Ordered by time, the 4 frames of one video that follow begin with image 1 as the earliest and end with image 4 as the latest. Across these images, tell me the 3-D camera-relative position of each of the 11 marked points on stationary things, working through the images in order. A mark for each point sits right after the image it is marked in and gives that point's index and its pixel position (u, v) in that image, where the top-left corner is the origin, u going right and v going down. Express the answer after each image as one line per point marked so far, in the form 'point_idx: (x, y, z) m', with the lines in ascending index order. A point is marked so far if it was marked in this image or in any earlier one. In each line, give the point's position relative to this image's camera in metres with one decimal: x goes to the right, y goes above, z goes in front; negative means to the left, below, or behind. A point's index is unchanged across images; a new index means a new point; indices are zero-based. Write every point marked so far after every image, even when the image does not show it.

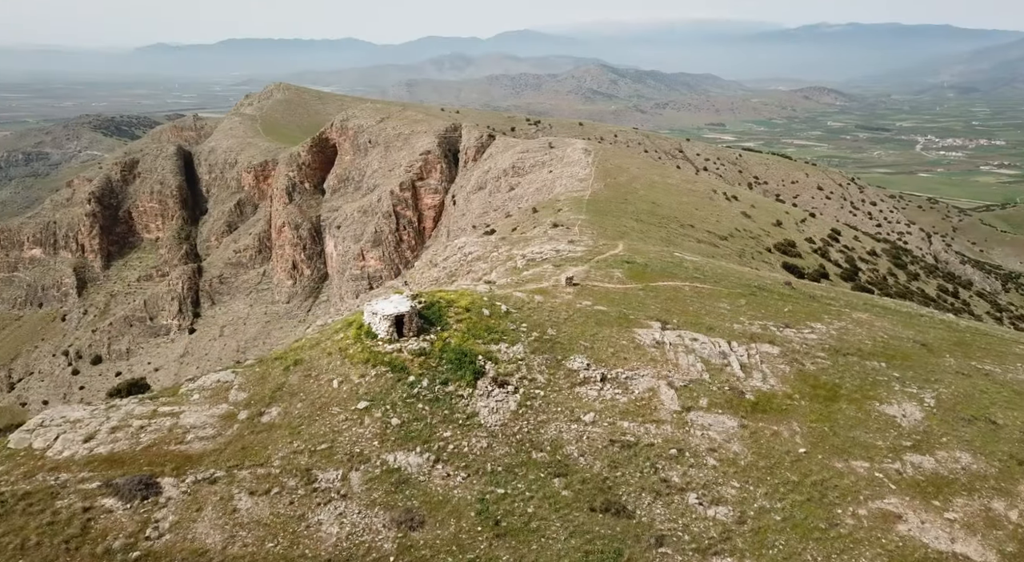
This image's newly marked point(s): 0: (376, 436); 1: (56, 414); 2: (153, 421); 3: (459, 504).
0: (-4.5, -5.2, +19.8) m
1: (-15.5, -4.5, +20.0) m
2: (-12.0, -4.7, +19.7) m
3: (-1.5, -6.7, +17.7) m
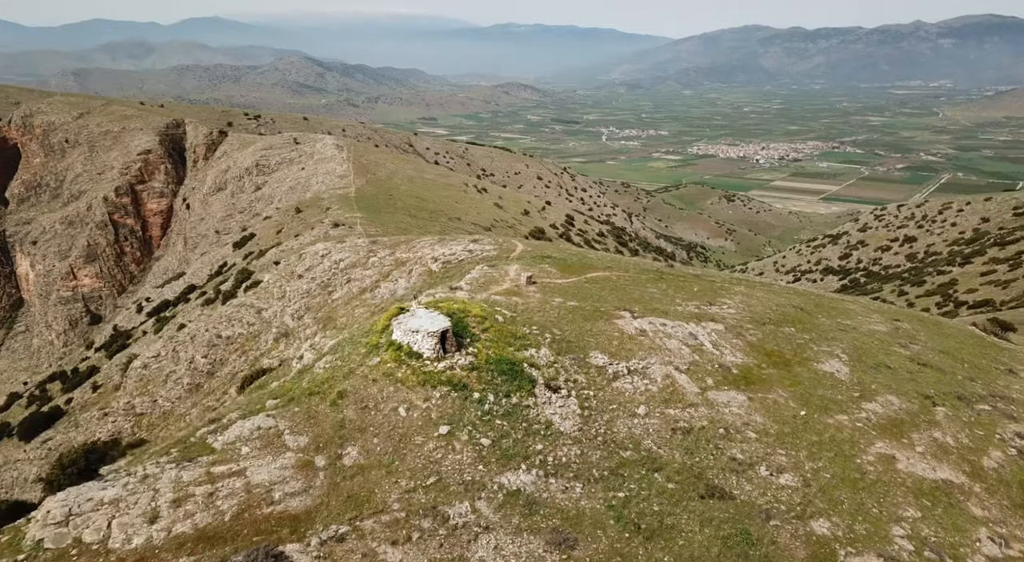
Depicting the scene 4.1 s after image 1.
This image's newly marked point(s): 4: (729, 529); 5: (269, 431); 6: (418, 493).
0: (-1.1, -5.7, +18.6) m
1: (-11.8, -5.9, +16.1) m
2: (-8.3, -5.8, +16.6) m
3: (+2.4, -6.9, +17.3) m
4: (+6.7, -7.6, +18.0) m
5: (-8.1, -5.0, +19.4) m
6: (-2.7, -6.1, +16.9) m
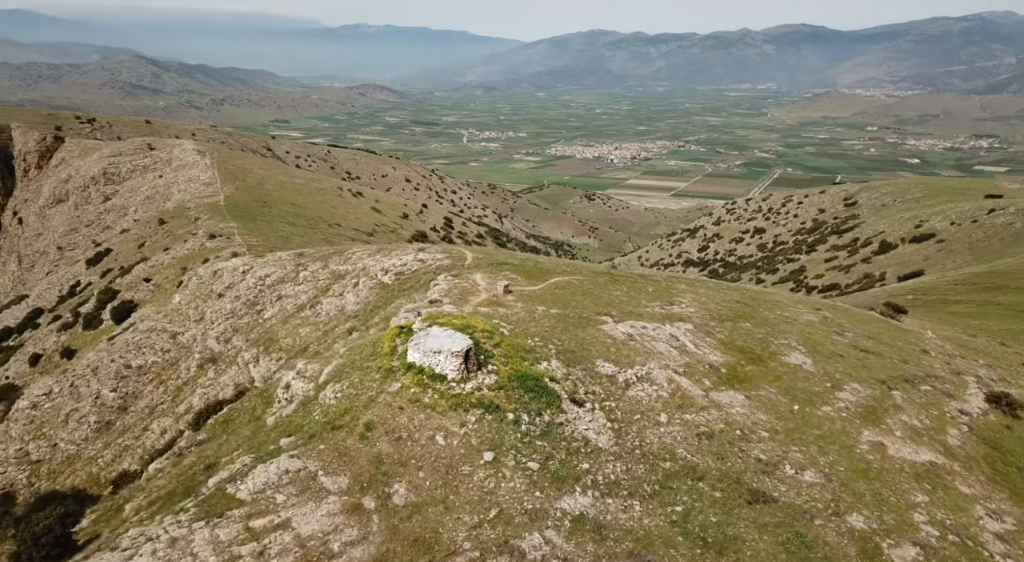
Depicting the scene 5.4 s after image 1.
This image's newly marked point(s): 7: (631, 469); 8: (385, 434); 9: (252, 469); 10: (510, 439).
0: (+0.6, -6.2, +17.8) m
1: (-9.7, -6.9, +13.9) m
2: (-6.3, -6.6, +14.9) m
3: (+4.3, -7.3, +17.0) m
4: (+8.5, -7.8, +18.2) m
5: (-6.4, -5.8, +17.7) m
6: (-0.8, -6.7, +15.9) m
7: (+4.0, -6.3, +19.8) m
8: (-4.2, -5.0, +19.3) m
9: (-8.2, -5.8, +18.4) m
10: (0.0, -5.2, +19.5) m
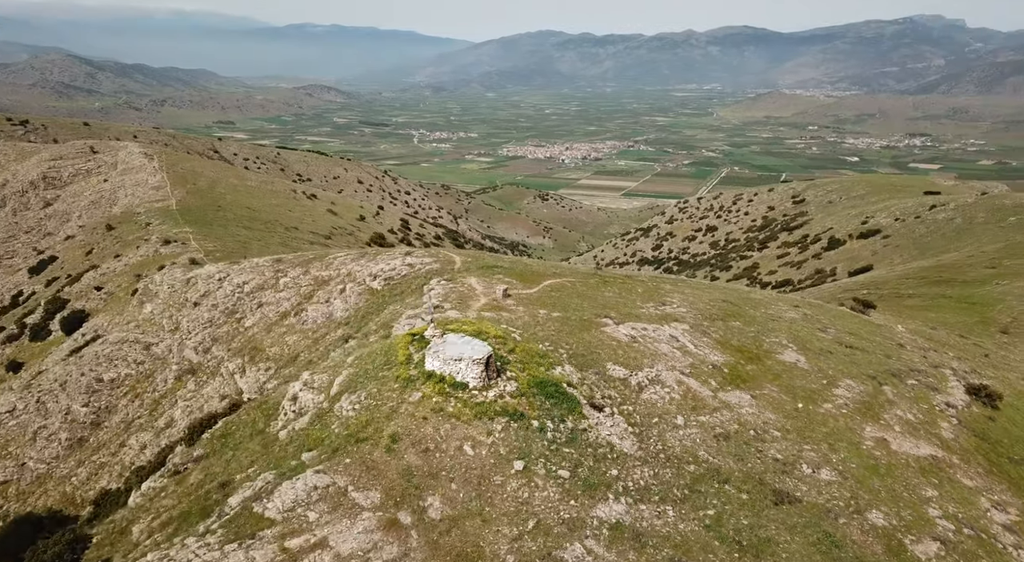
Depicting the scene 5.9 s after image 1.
0: (+1.6, -6.4, +17.7) m
1: (-8.5, -7.2, +13.3) m
2: (-5.1, -6.9, +14.5) m
3: (+5.4, -7.4, +17.1) m
4: (+9.5, -7.9, +18.4) m
5: (-5.4, -6.1, +17.3) m
6: (+0.3, -6.9, +15.7) m
7: (+4.9, -6.5, +19.8) m
8: (-3.3, -5.3, +19.0) m
9: (-7.3, -6.2, +17.9) m
10: (+0.9, -5.5, +19.4) m
